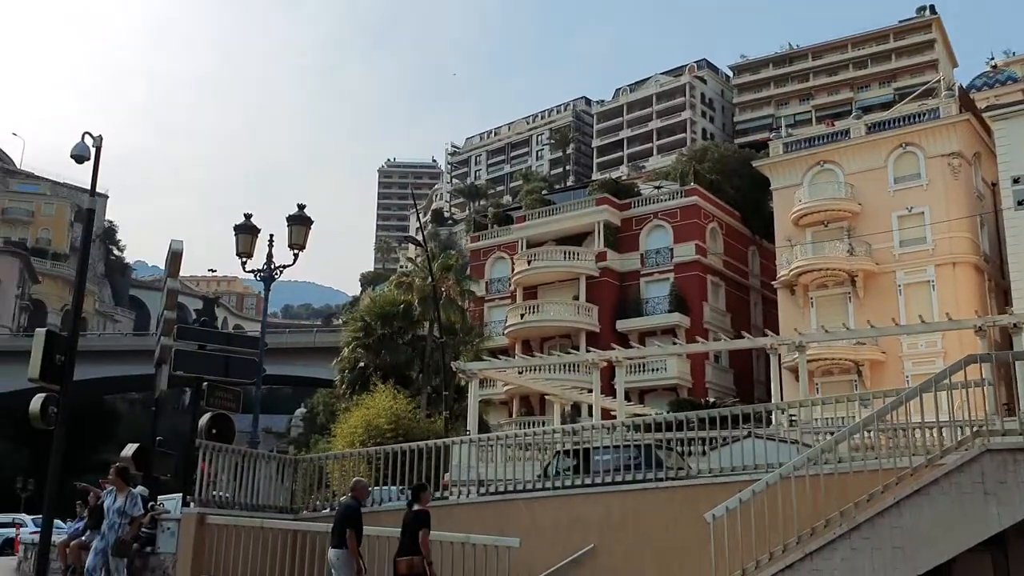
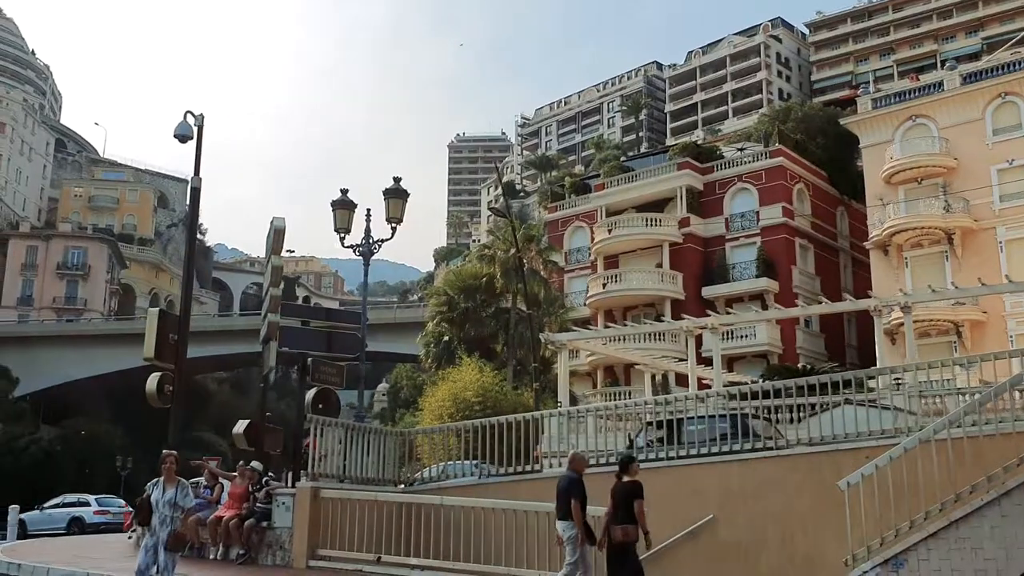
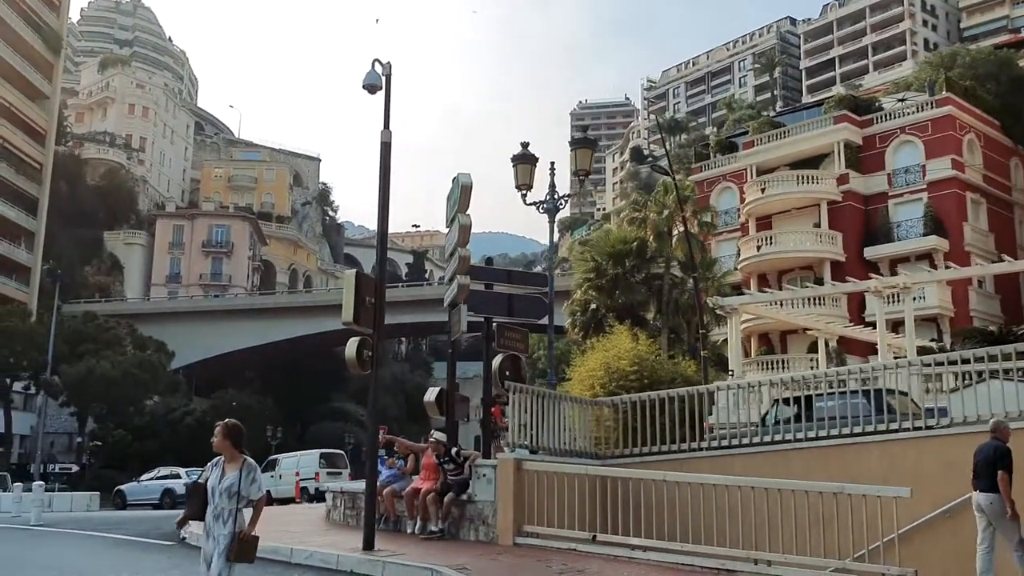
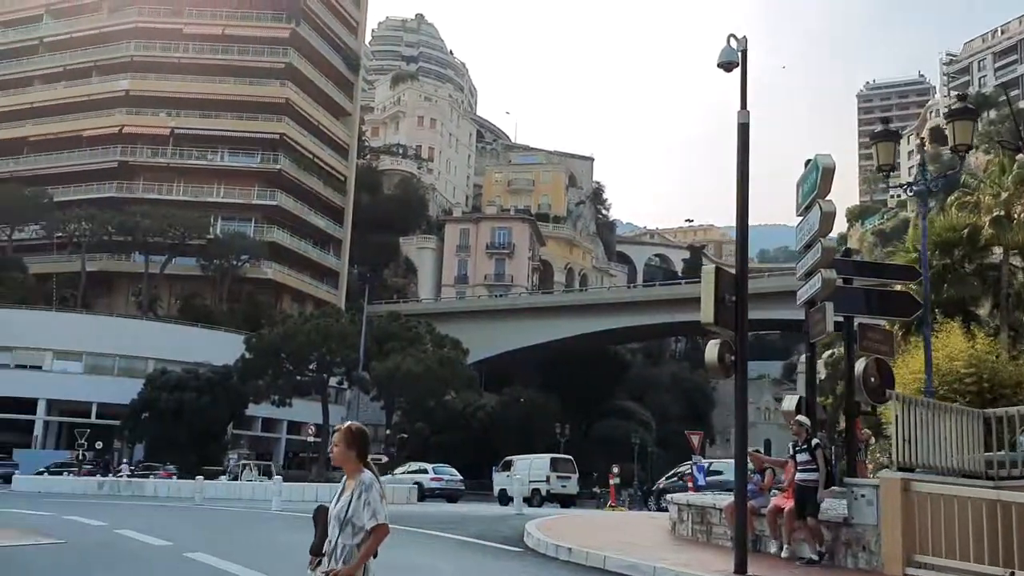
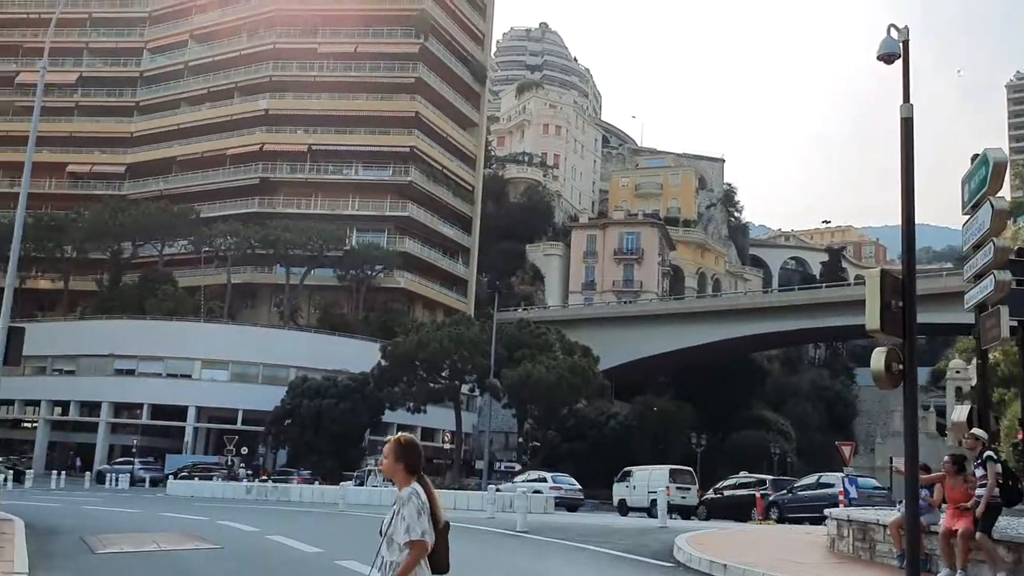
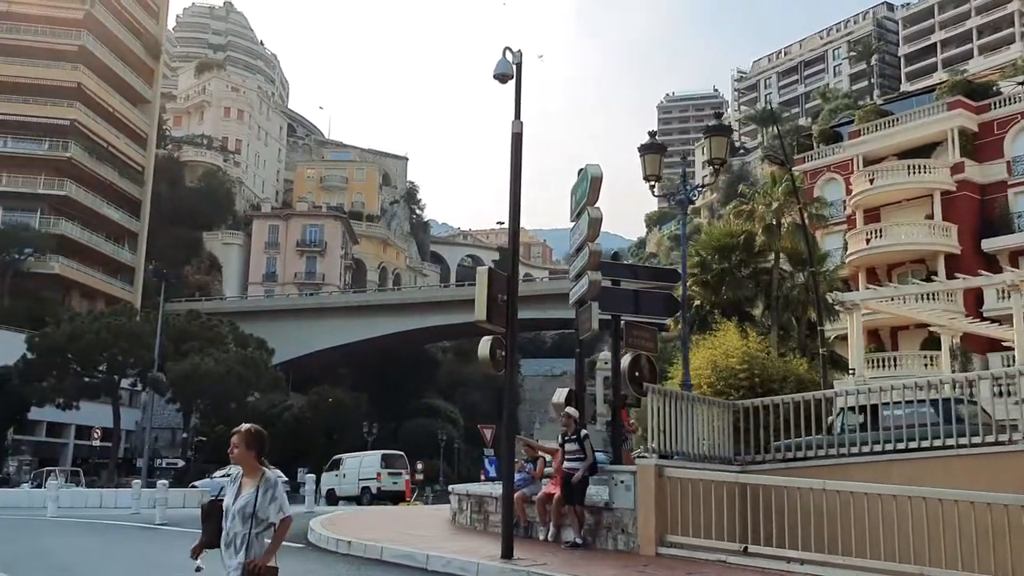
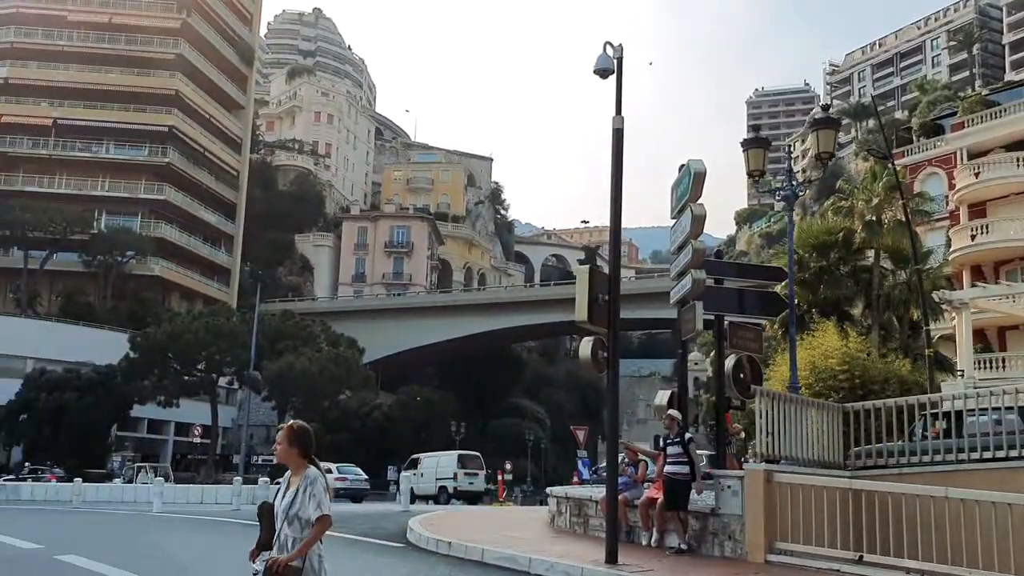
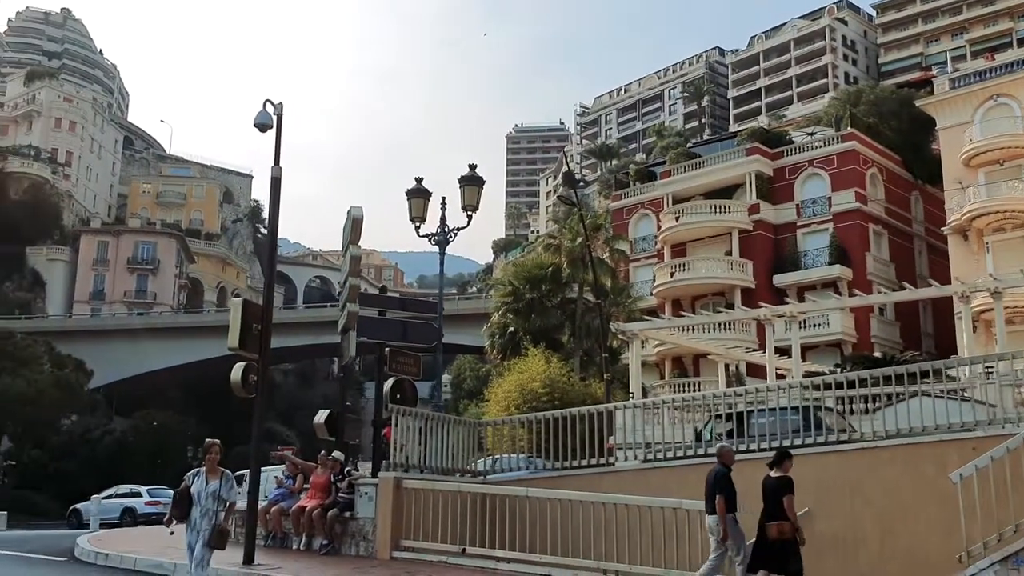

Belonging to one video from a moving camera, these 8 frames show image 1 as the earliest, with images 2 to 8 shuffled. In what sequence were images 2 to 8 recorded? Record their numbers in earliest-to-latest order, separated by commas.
2, 8, 3, 6, 7, 4, 5
